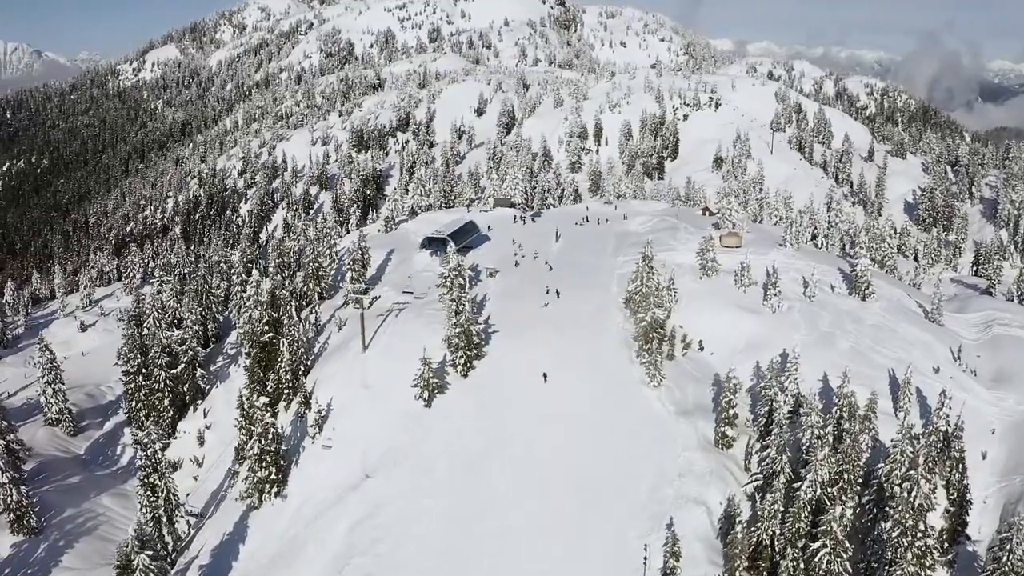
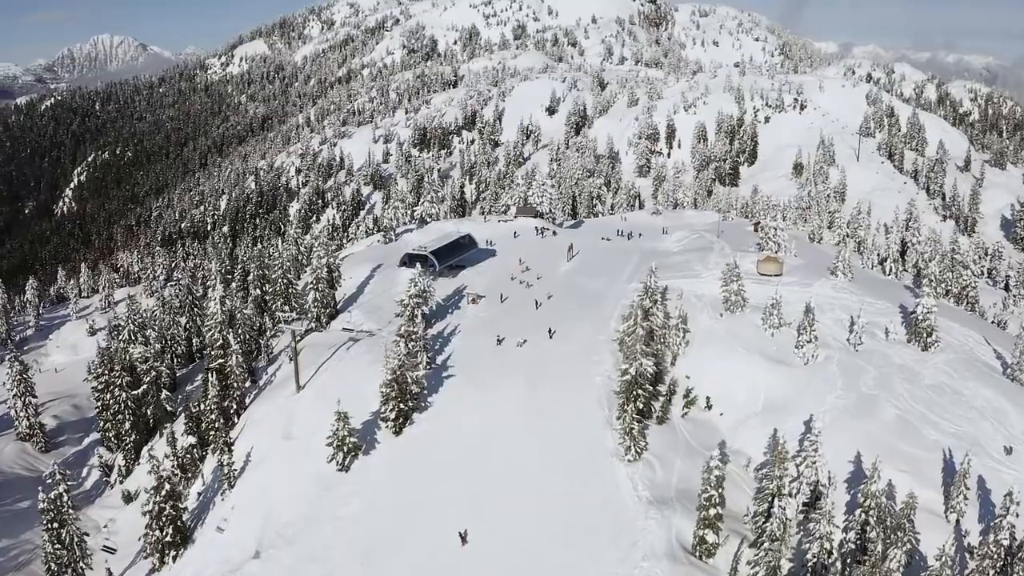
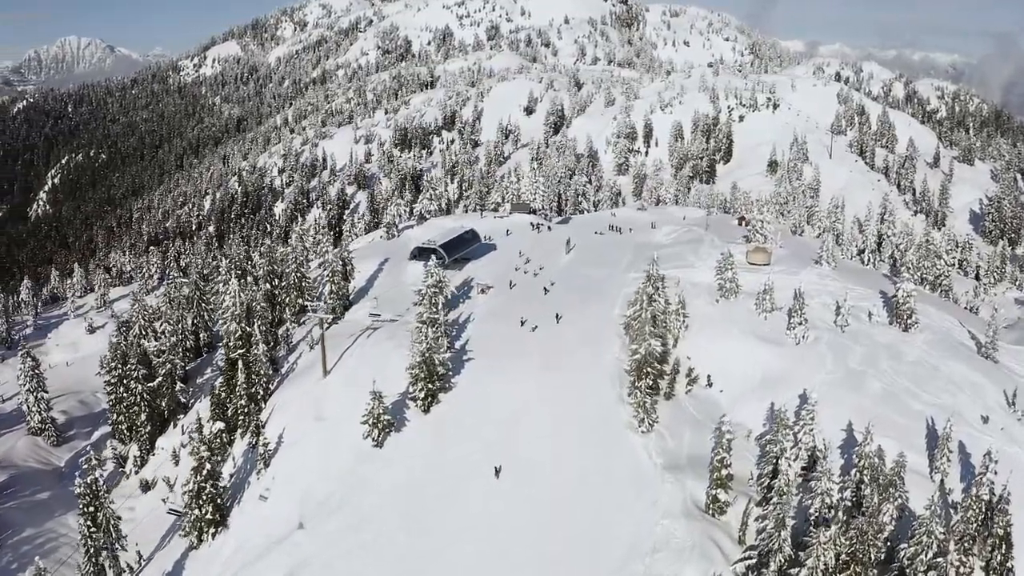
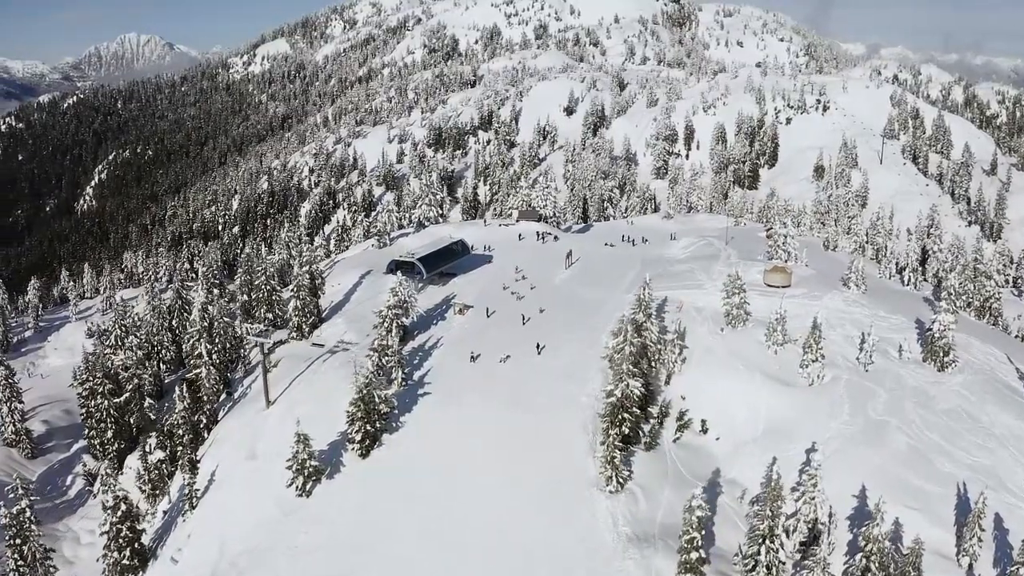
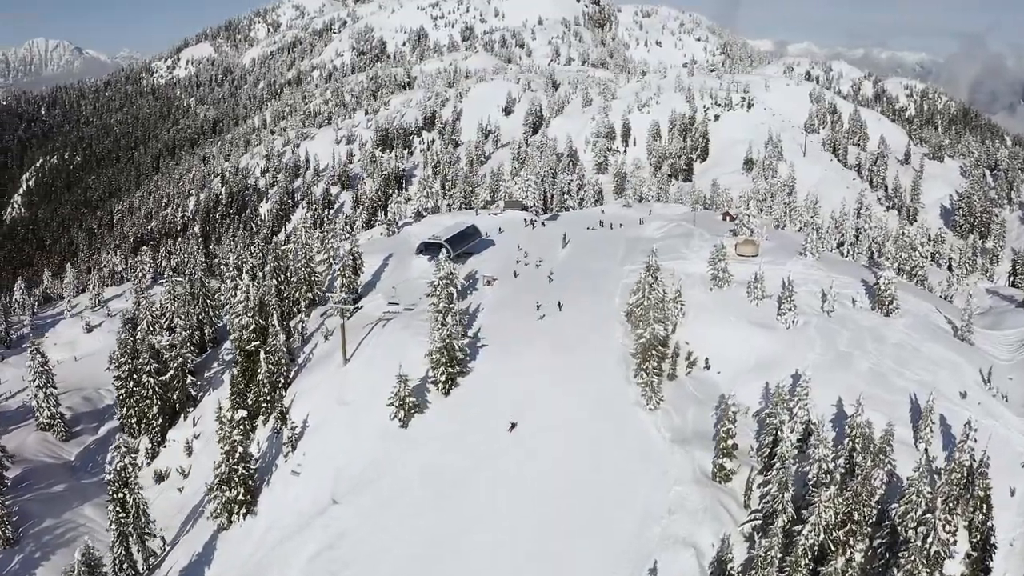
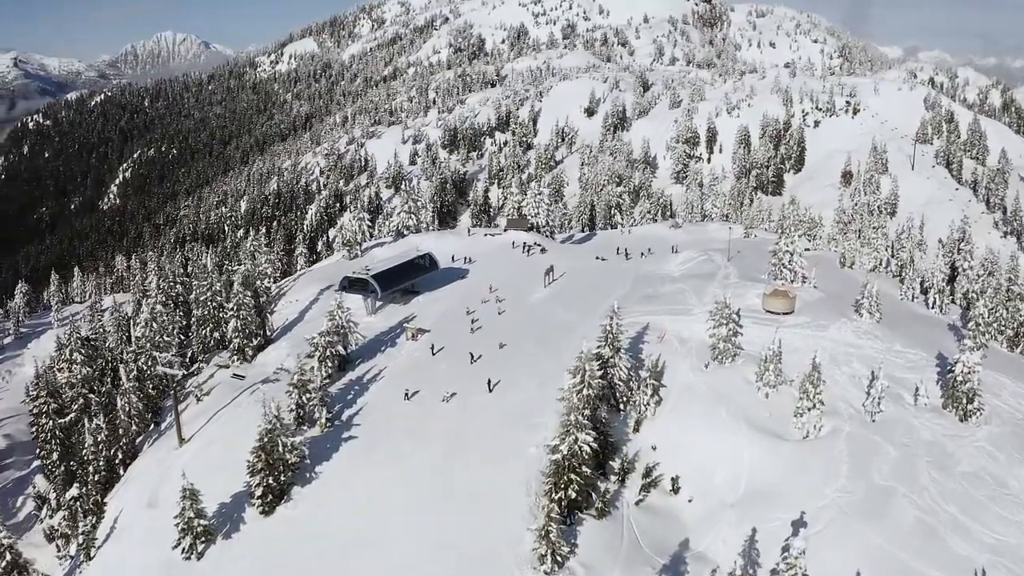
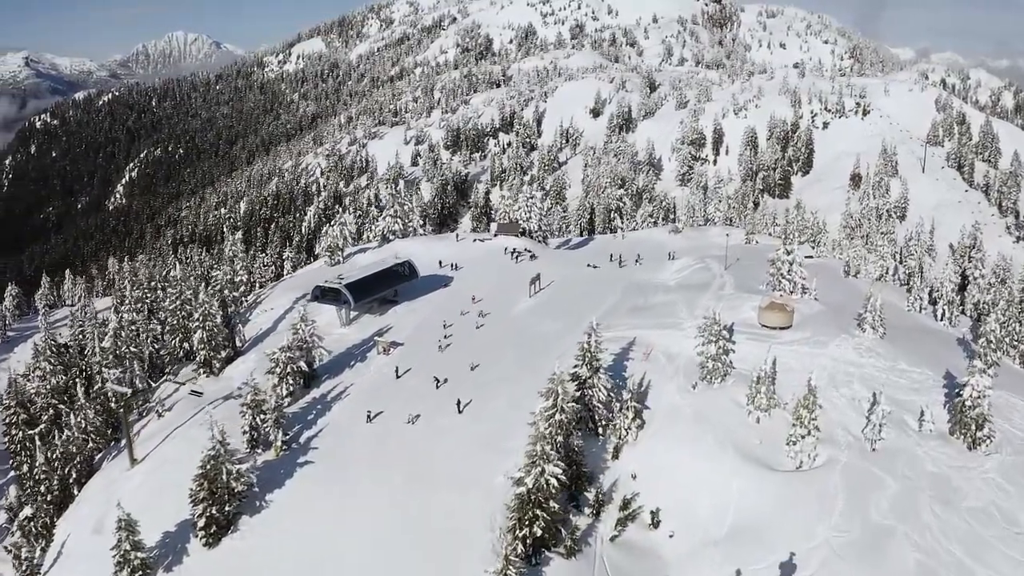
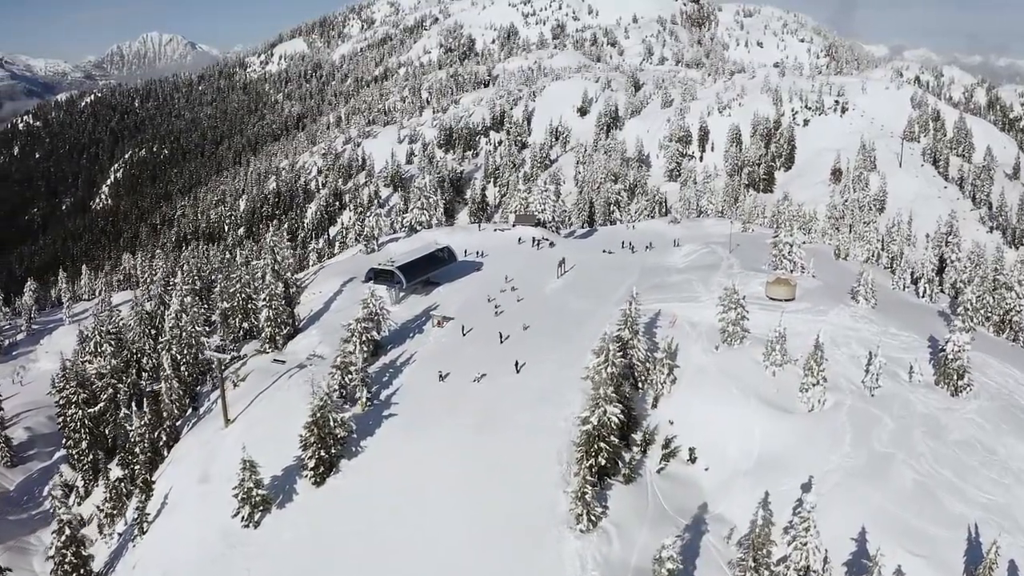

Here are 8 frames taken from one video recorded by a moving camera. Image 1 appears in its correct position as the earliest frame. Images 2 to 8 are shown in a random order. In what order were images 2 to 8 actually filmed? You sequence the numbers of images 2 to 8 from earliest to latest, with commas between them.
5, 3, 2, 4, 8, 6, 7
